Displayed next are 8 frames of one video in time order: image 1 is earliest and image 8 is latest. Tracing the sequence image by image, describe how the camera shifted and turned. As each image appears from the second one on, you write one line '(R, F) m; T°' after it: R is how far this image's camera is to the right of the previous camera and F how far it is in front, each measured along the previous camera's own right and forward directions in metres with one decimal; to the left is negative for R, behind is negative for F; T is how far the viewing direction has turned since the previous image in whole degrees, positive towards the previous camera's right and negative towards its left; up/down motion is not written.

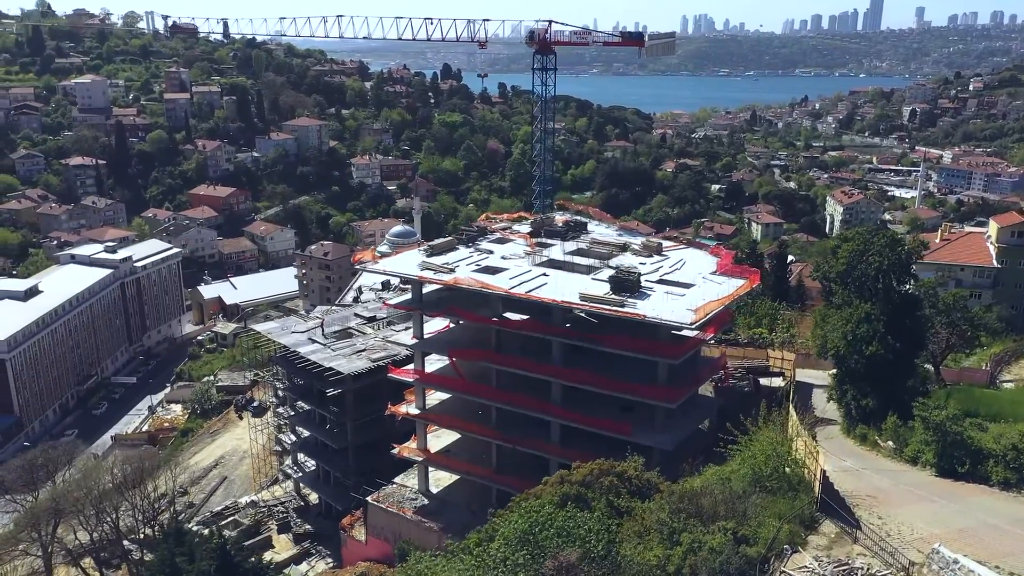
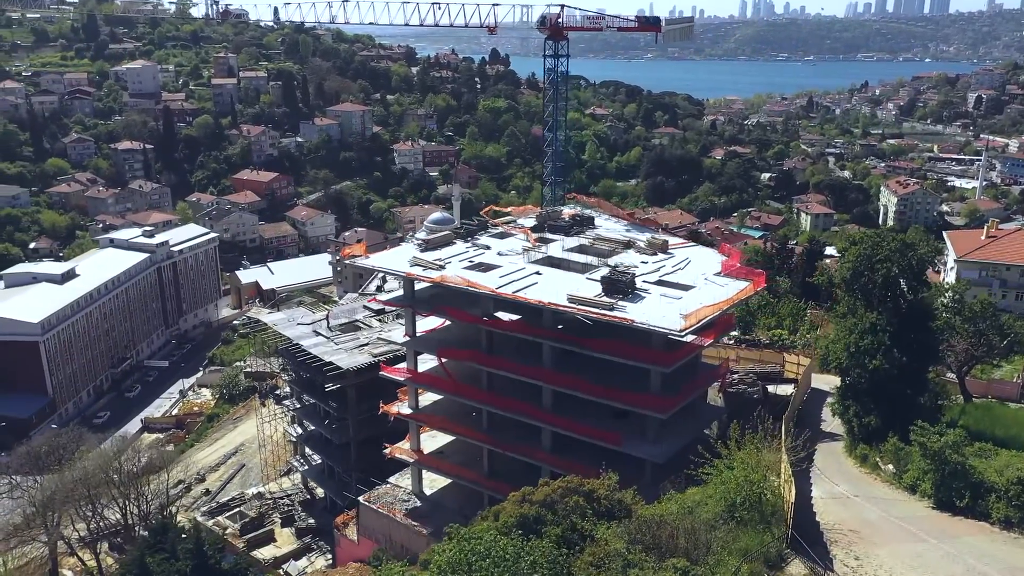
(+1.3, +0.9) m; -3°
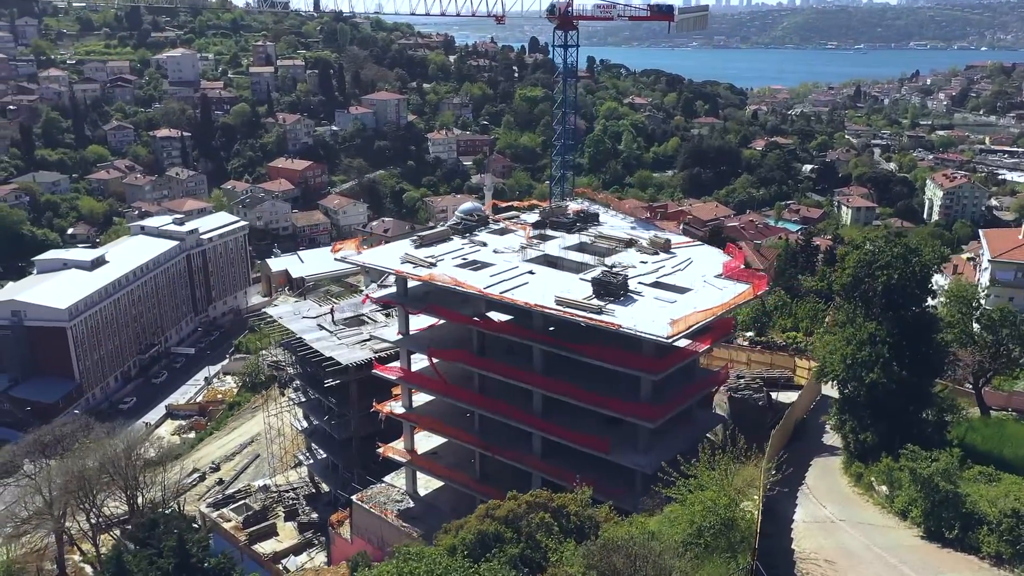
(+1.0, +0.6) m; -3°
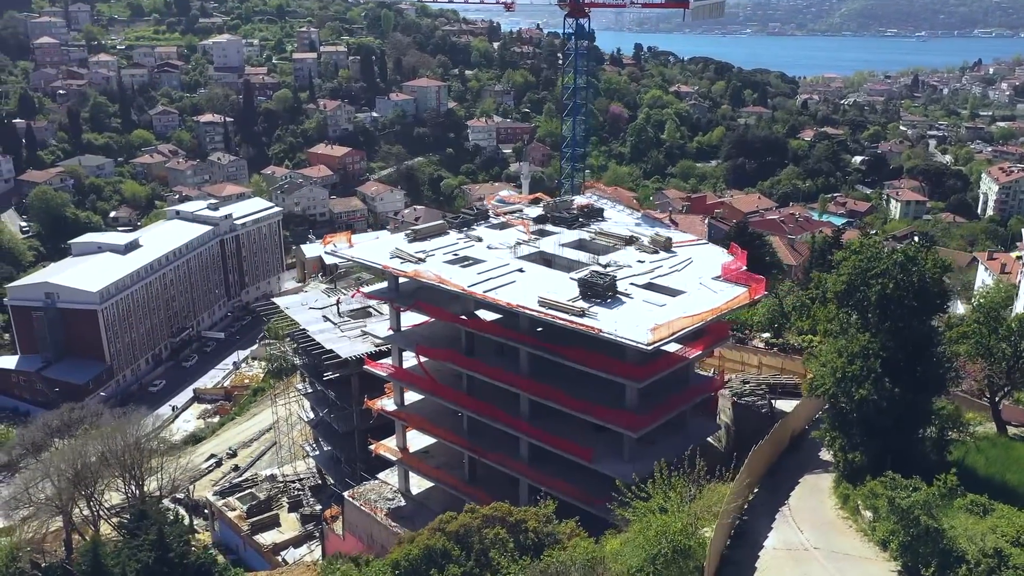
(+1.2, +0.6) m; -3°
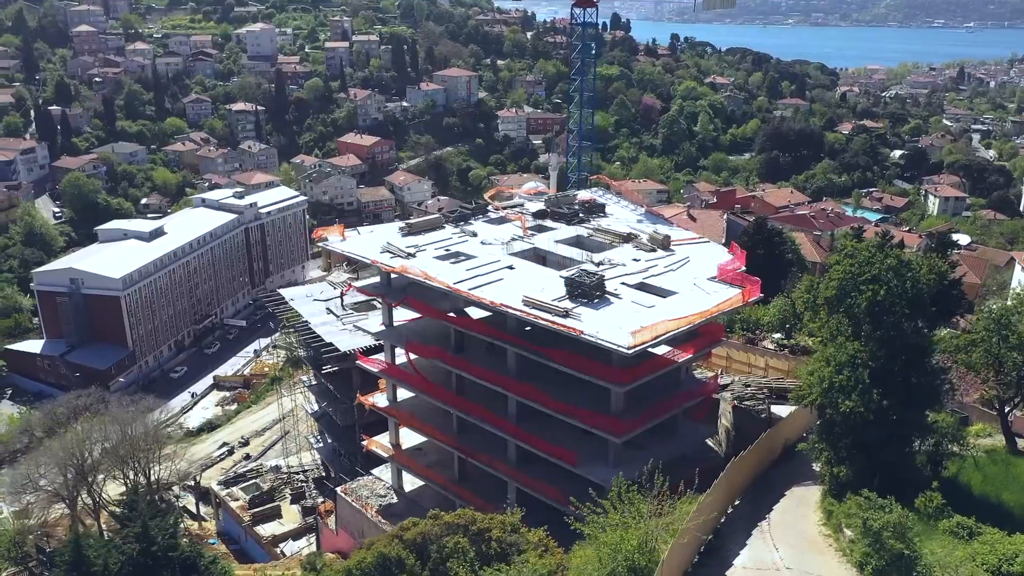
(+0.9, +0.4) m; -2°
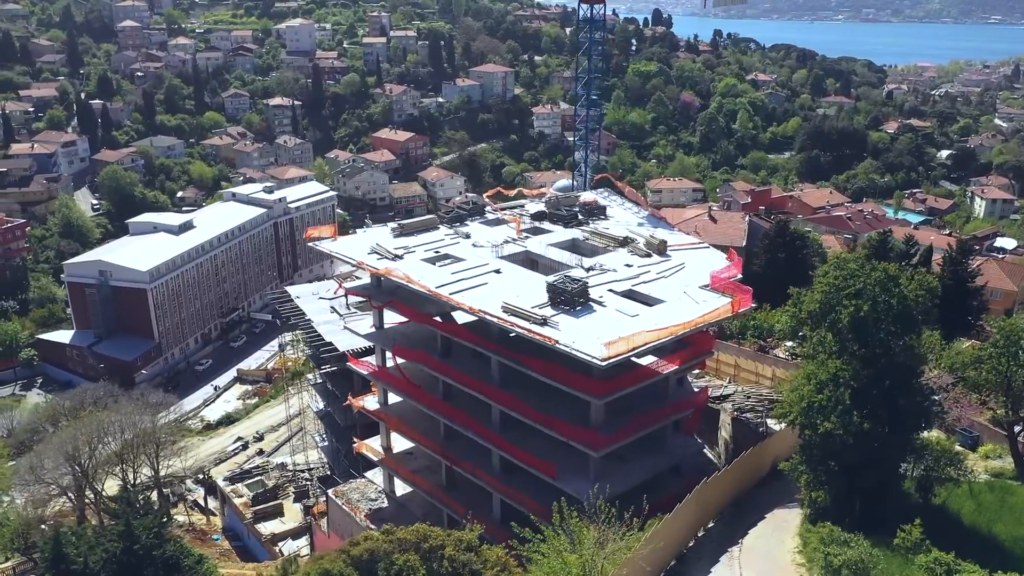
(+1.0, +0.5) m; -3°
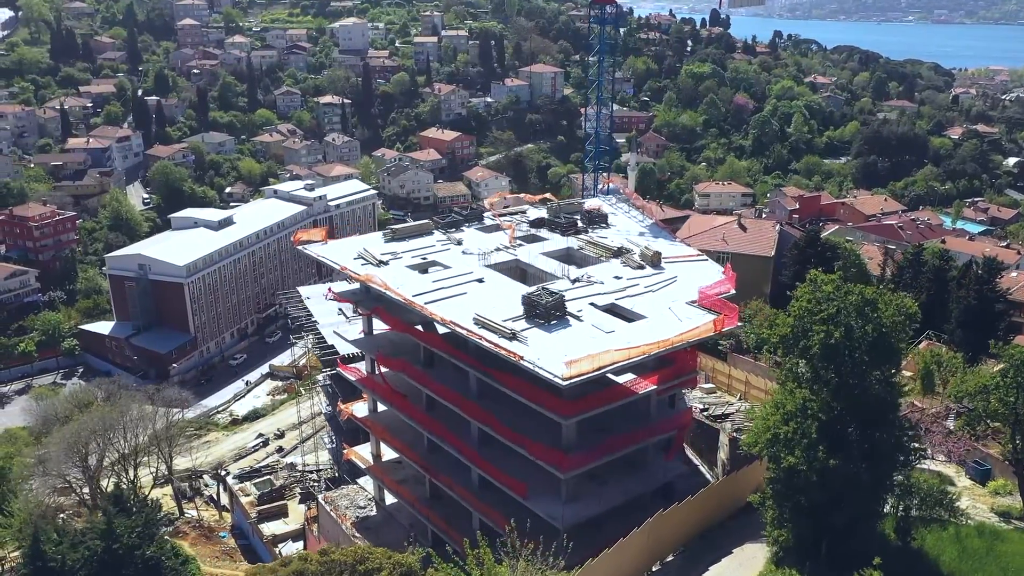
(+1.3, +0.5) m; -4°
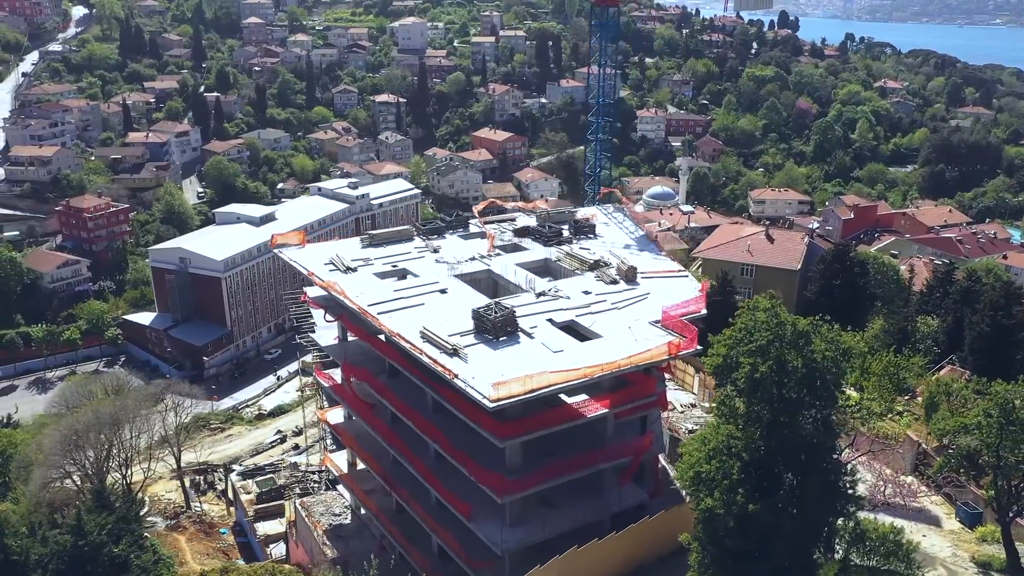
(+1.8, +0.6) m; -4°
